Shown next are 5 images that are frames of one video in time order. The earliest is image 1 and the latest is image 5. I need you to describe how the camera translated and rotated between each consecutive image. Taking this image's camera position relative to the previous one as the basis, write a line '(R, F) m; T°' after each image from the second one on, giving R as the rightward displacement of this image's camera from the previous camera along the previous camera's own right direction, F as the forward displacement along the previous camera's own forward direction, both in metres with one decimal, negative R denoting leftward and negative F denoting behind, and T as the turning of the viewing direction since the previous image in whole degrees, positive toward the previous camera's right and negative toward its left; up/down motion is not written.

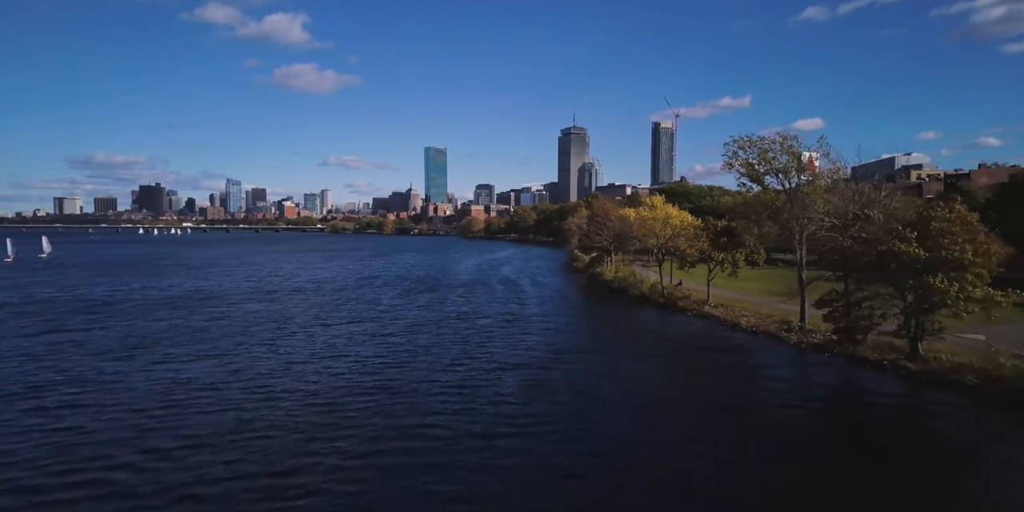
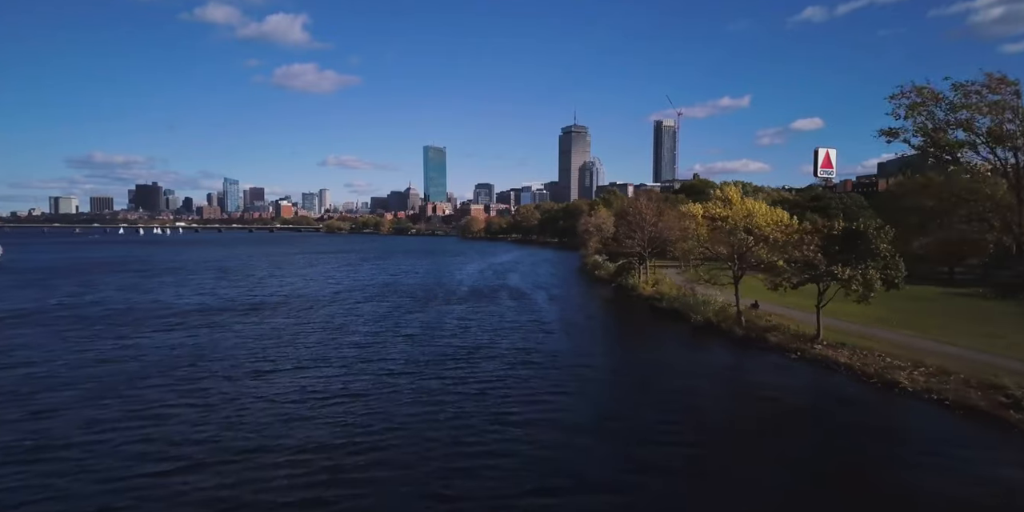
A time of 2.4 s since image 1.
(-1.1, +12.4) m; 0°
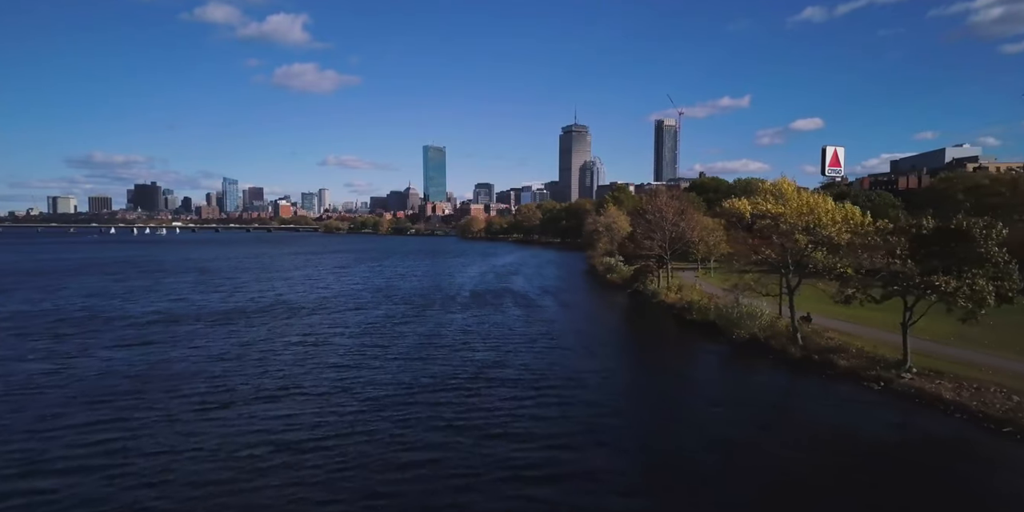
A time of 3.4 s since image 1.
(-0.5, +5.3) m; 0°
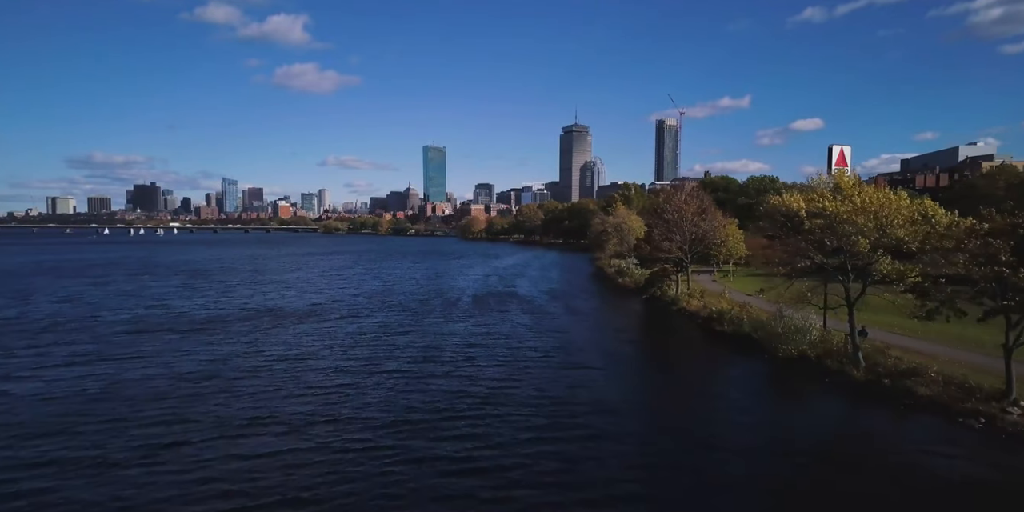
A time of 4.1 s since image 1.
(-0.5, +4.0) m; 0°
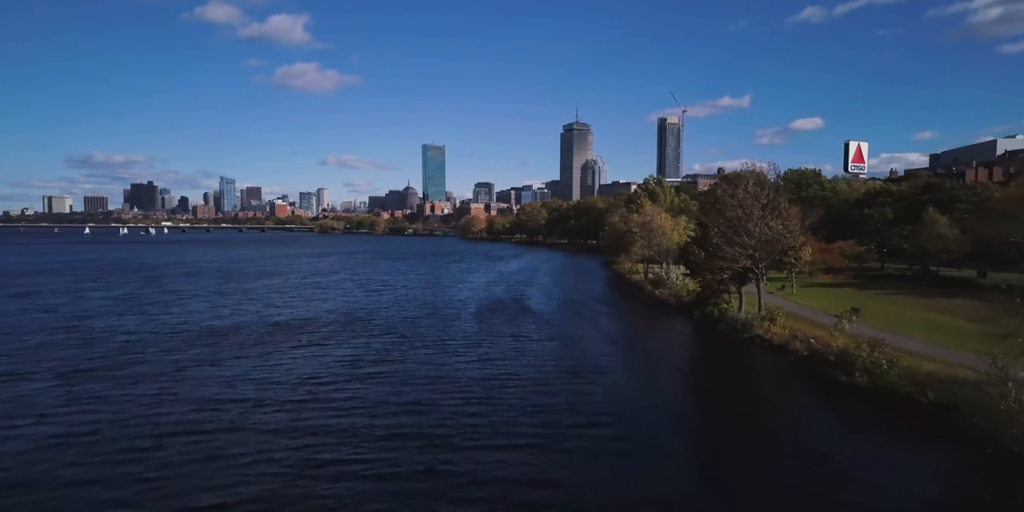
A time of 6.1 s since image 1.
(-1.0, +10.8) m; 0°
